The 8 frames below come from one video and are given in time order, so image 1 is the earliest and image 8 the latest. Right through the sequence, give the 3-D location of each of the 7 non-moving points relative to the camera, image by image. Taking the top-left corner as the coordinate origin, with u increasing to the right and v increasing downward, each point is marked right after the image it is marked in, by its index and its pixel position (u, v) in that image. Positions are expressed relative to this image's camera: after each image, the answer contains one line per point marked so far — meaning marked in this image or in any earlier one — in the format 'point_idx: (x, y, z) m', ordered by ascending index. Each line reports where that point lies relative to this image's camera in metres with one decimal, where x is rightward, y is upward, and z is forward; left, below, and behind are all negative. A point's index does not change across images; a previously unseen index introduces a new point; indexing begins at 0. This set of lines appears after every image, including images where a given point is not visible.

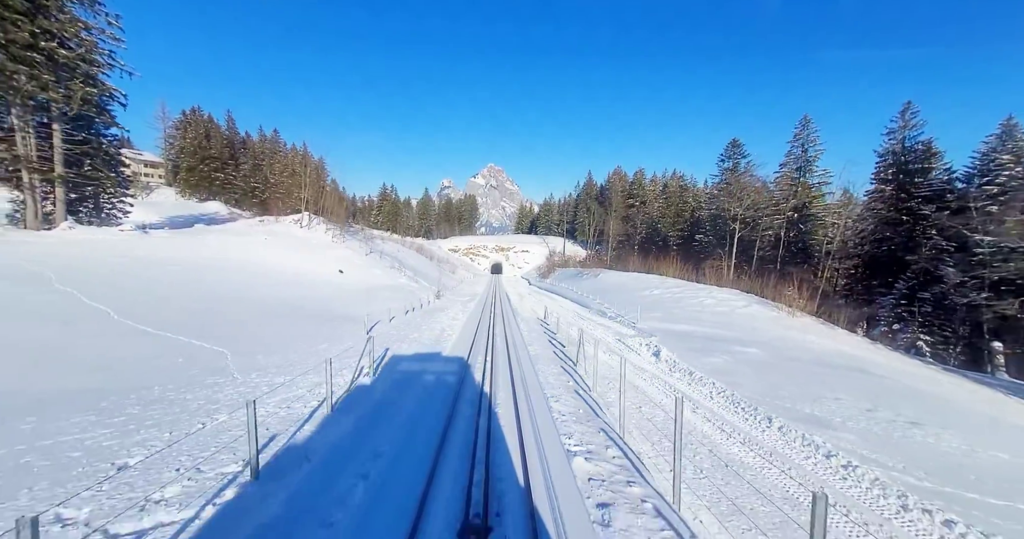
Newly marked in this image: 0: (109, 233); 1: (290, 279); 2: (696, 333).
0: (-18.8, +1.6, +18.1) m
1: (-11.1, -0.4, +19.4) m
2: (+7.0, -2.4, +14.8) m
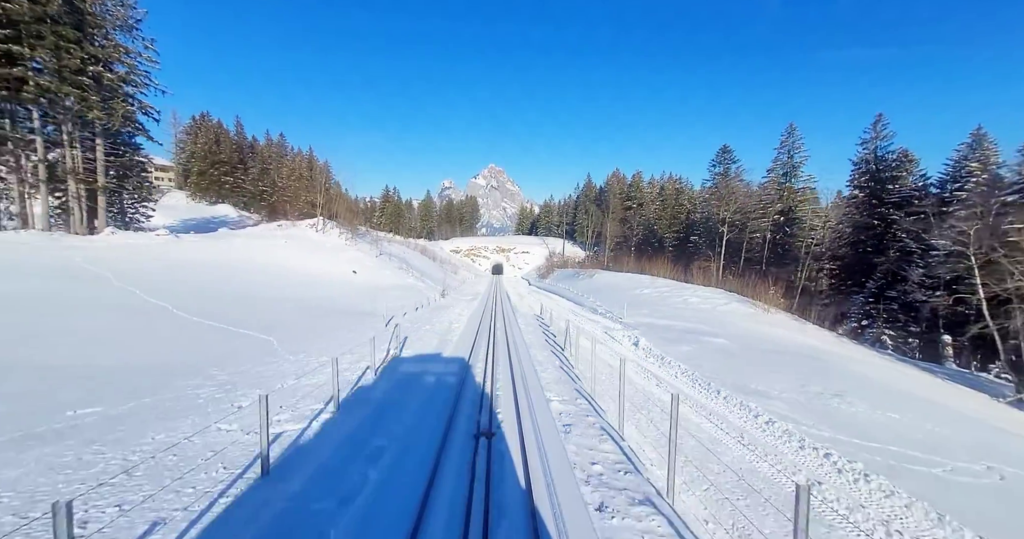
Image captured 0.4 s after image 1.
0: (-18.8, +1.6, +19.9) m
1: (-11.1, -0.5, +21.2) m
2: (+7.0, -2.4, +16.5) m
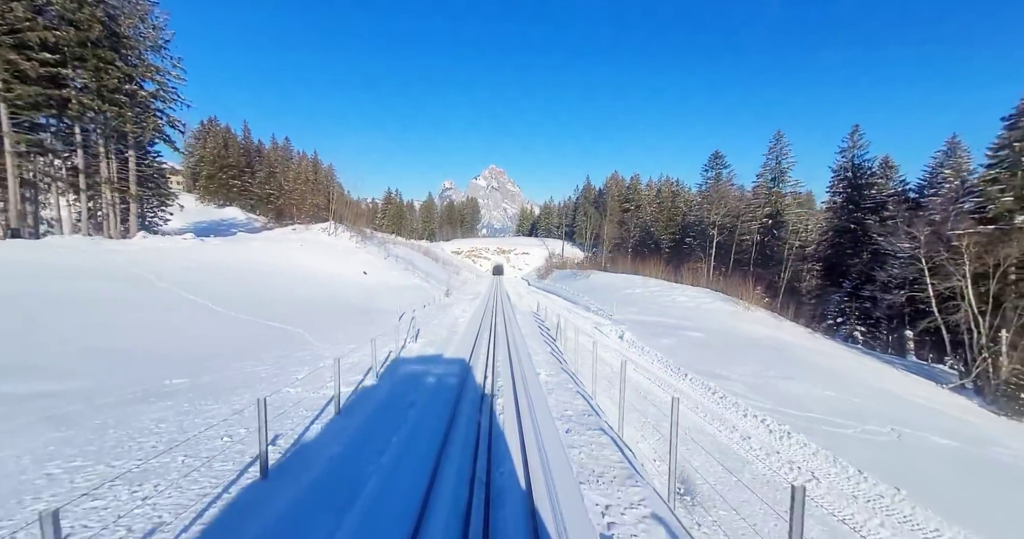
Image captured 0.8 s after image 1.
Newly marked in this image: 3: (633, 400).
0: (-18.9, +1.5, +21.6) m
1: (-11.1, -0.5, +22.8) m
2: (+7.0, -2.5, +18.1) m
3: (+2.8, -3.1, +9.1) m
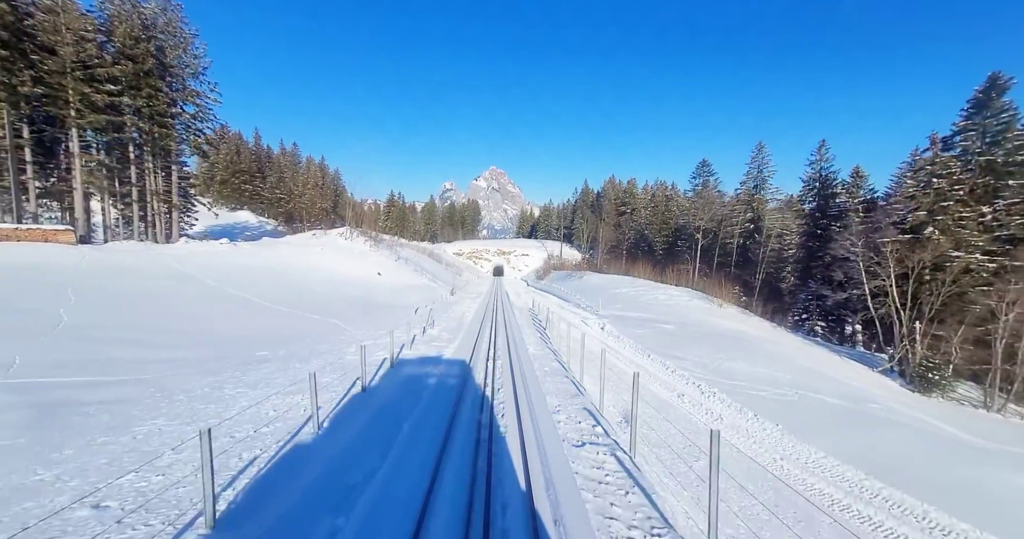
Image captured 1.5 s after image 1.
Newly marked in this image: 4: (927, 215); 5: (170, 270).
0: (-18.9, +1.5, +24.3) m
1: (-11.2, -0.6, +25.5) m
2: (+6.9, -2.5, +20.8) m
3: (+2.7, -3.1, +11.7) m
4: (+17.7, +2.3, +16.5) m
5: (-17.0, -0.1, +19.0) m
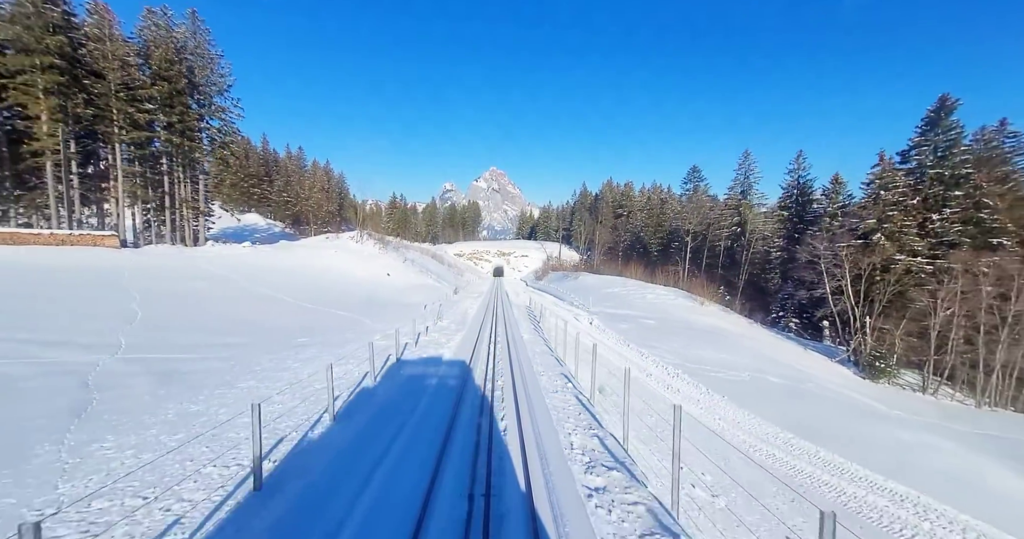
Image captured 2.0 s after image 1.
0: (-19.0, +1.4, +26.4) m
1: (-11.3, -0.7, +27.6) m
2: (+6.8, -2.6, +22.9) m
3: (+2.6, -3.2, +13.9) m
4: (+17.6, +2.2, +18.6) m
5: (-17.1, -0.1, +21.2) m
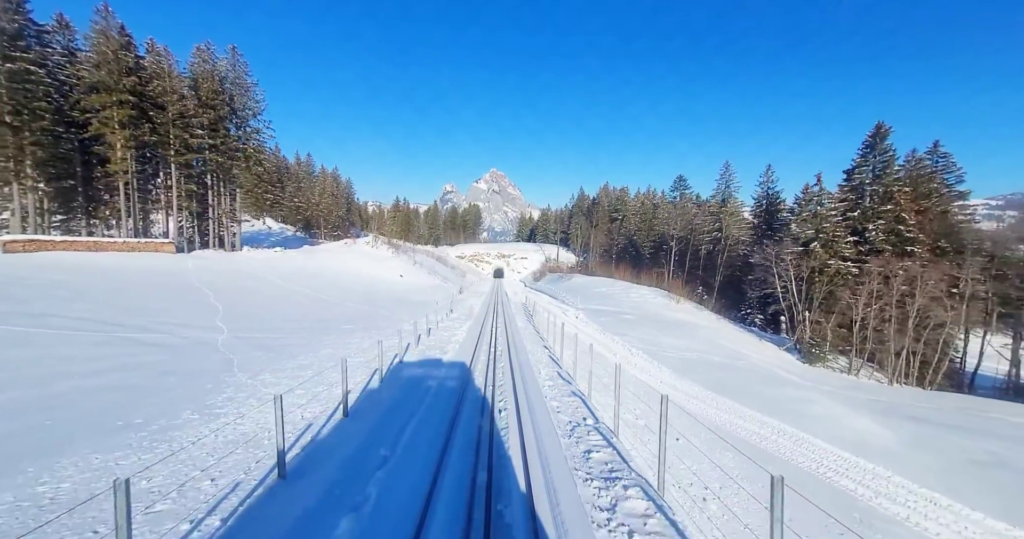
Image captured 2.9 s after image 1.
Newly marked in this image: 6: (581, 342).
0: (-19.1, +1.2, +30.0) m
1: (-11.4, -0.9, +31.2) m
2: (+6.7, -2.8, +26.5) m
3: (+2.5, -3.3, +17.4) m
4: (+17.5, +2.1, +22.2) m
5: (-17.2, -0.2, +24.7) m
6: (+3.0, -3.3, +17.6) m
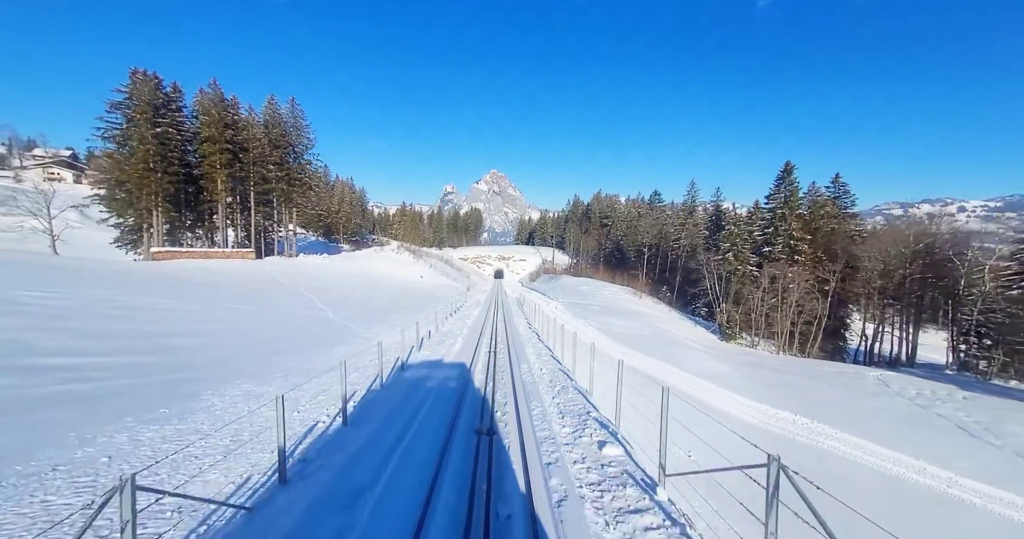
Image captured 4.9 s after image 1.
0: (-19.4, +1.0, +37.8) m
1: (-11.6, -1.1, +39.0) m
2: (+6.4, -3.0, +34.3) m
3: (+2.3, -3.5, +25.2) m
4: (+17.3, +1.9, +30.0) m
5: (-17.5, -0.4, +32.5) m
6: (+2.8, -3.5, +25.4) m
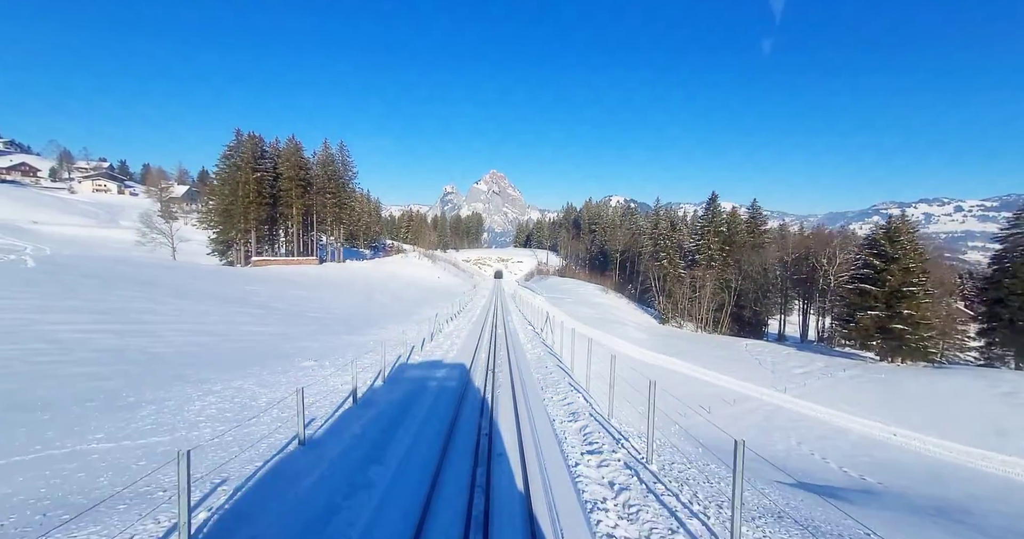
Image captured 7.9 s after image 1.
0: (-19.8, +0.7, +48.7) m
1: (-12.1, -1.4, +49.9) m
2: (+6.0, -3.3, +45.2) m
3: (+1.8, -3.8, +36.1) m
4: (+16.8, +1.6, +40.9) m
5: (-17.9, -0.8, +43.5) m
6: (+2.4, -3.7, +36.3) m
